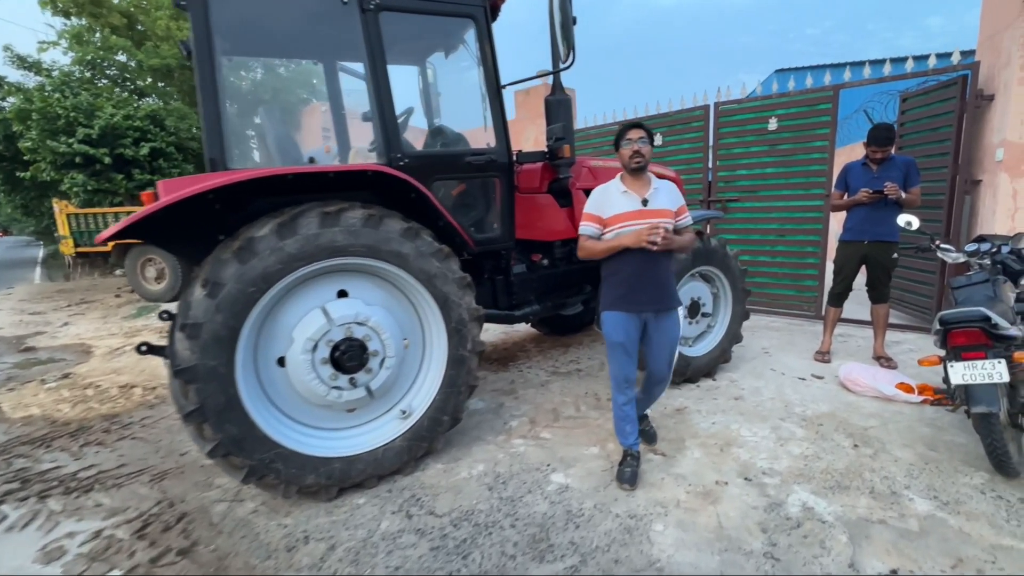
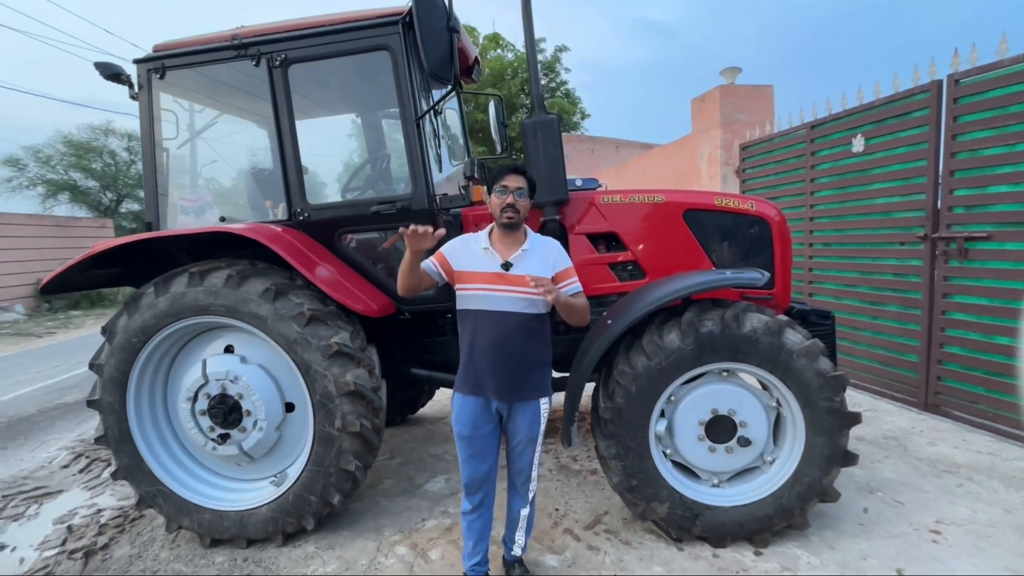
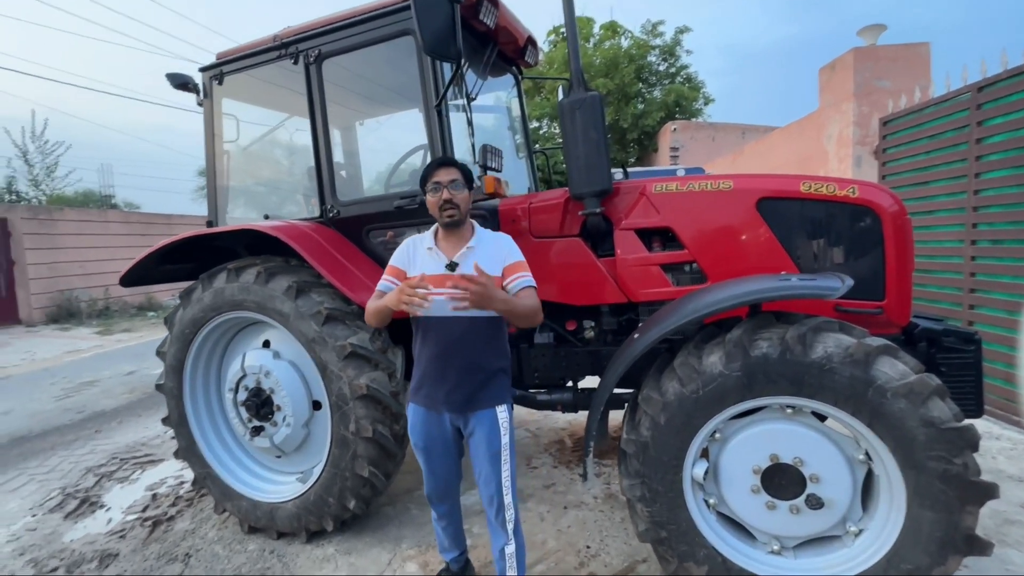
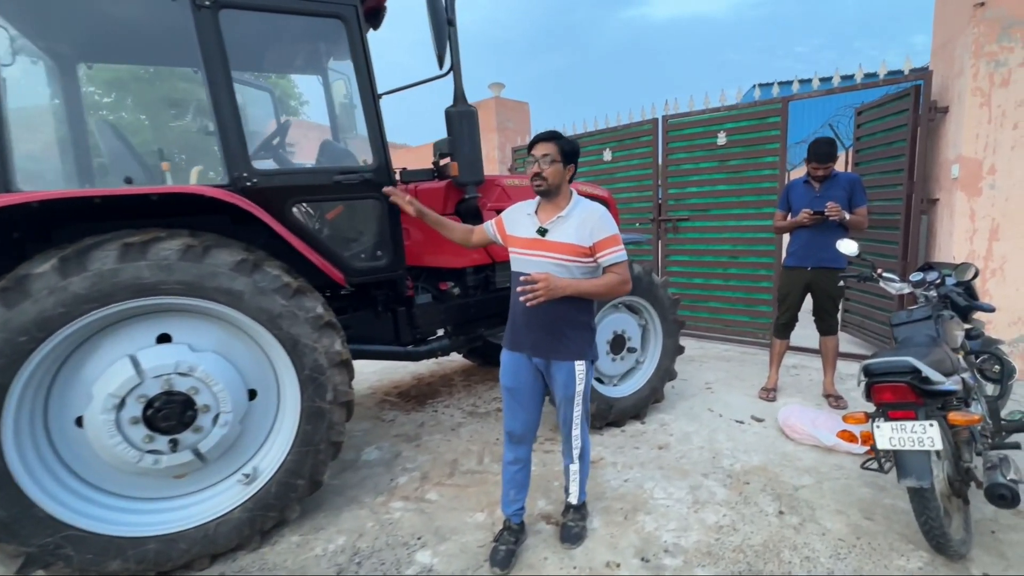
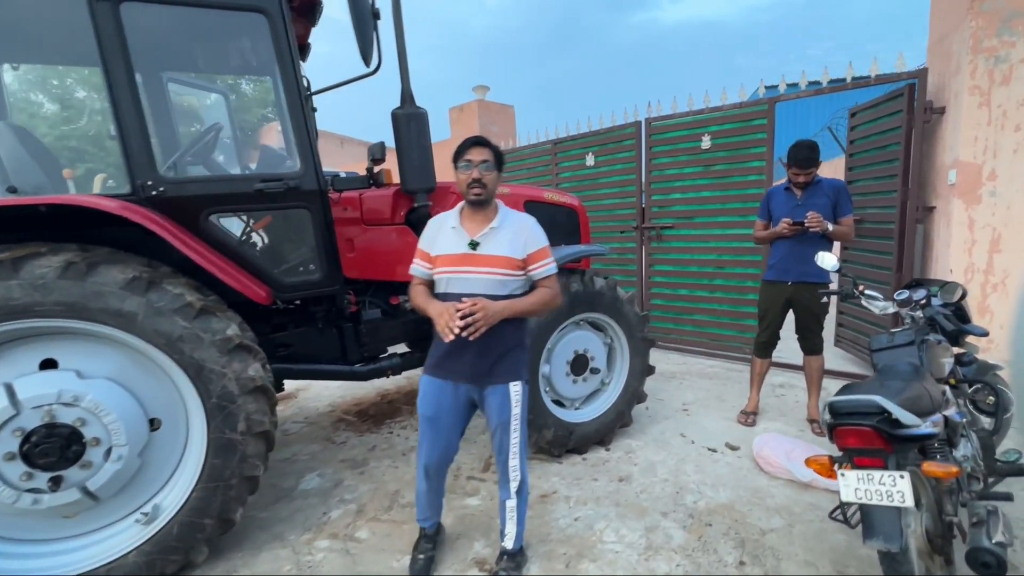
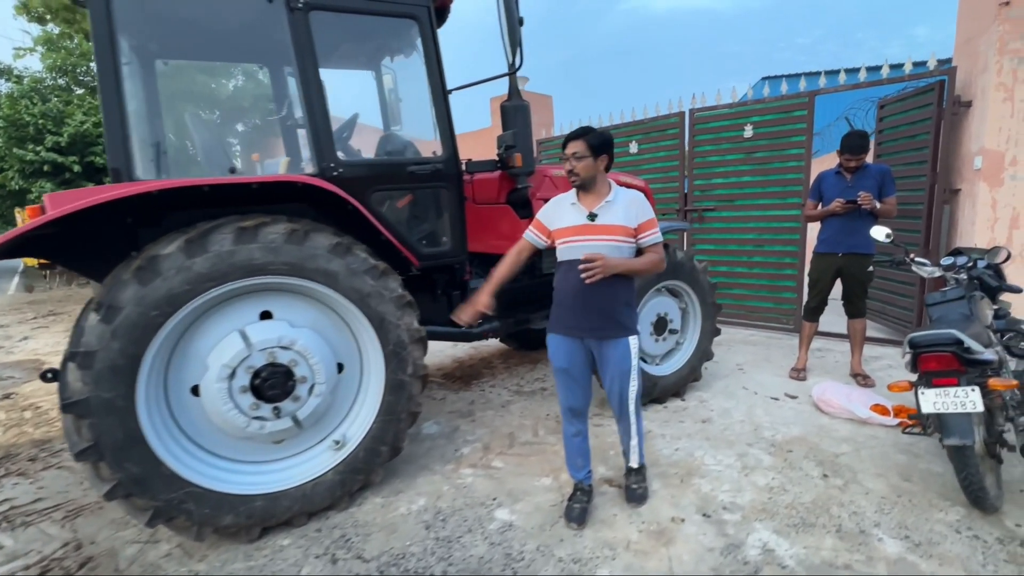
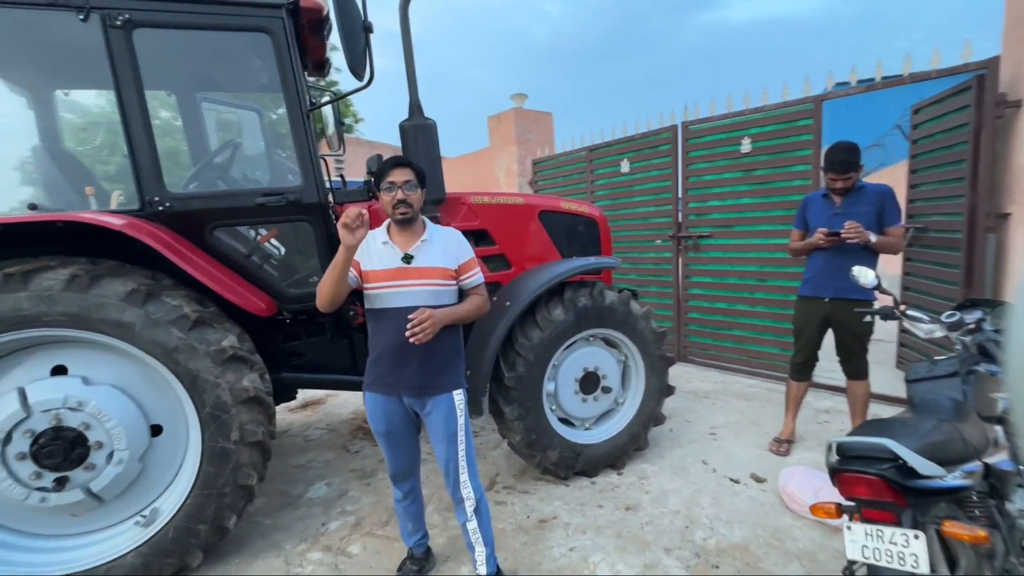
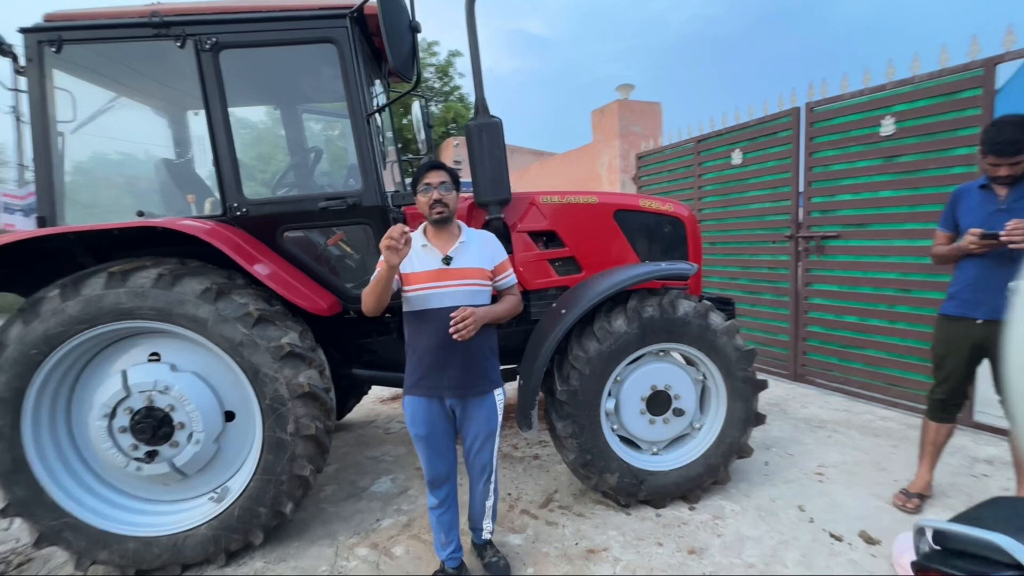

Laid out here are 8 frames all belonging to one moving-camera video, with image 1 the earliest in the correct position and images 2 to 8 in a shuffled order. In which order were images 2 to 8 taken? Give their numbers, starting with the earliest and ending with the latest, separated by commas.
6, 4, 5, 7, 8, 2, 3
